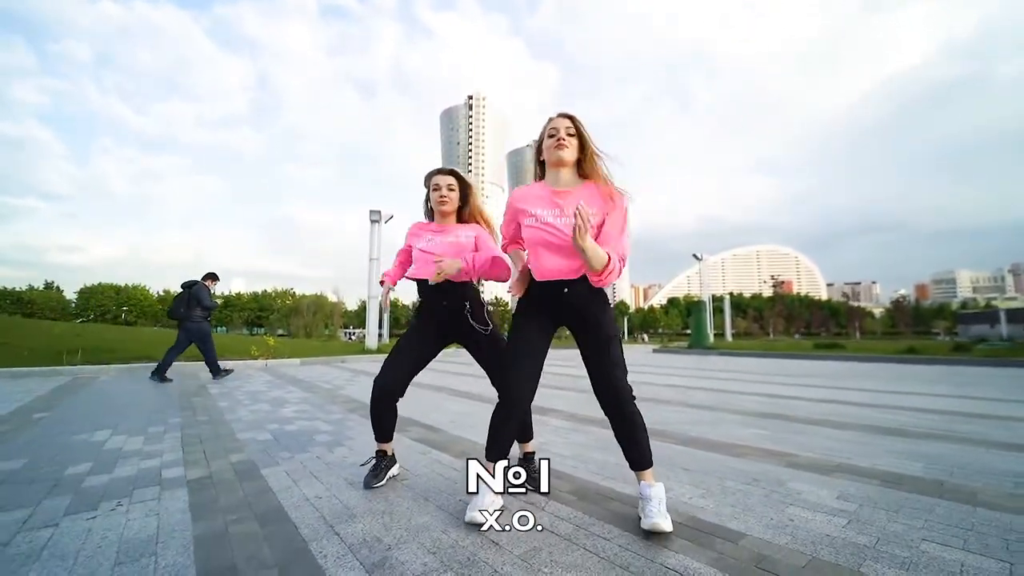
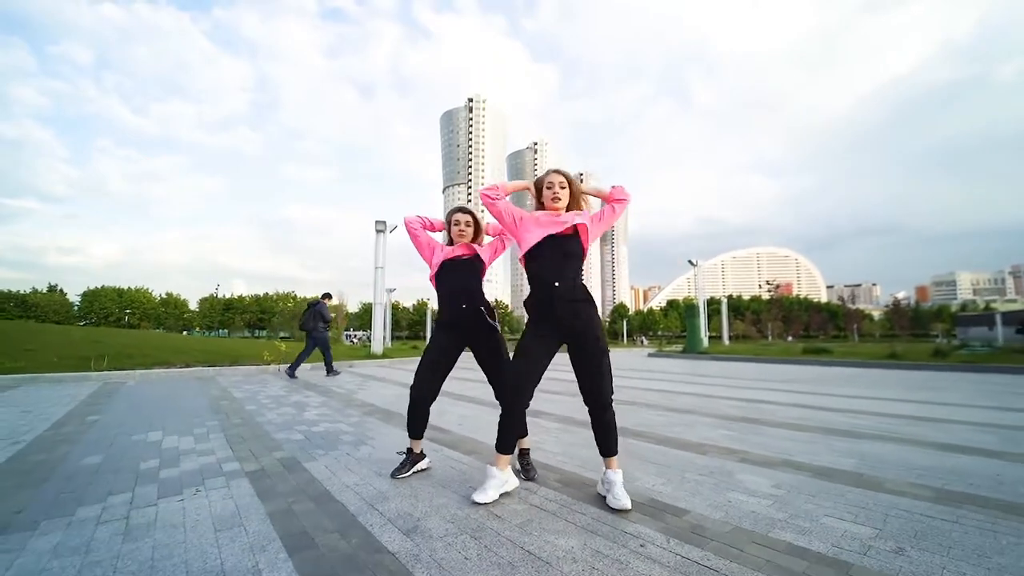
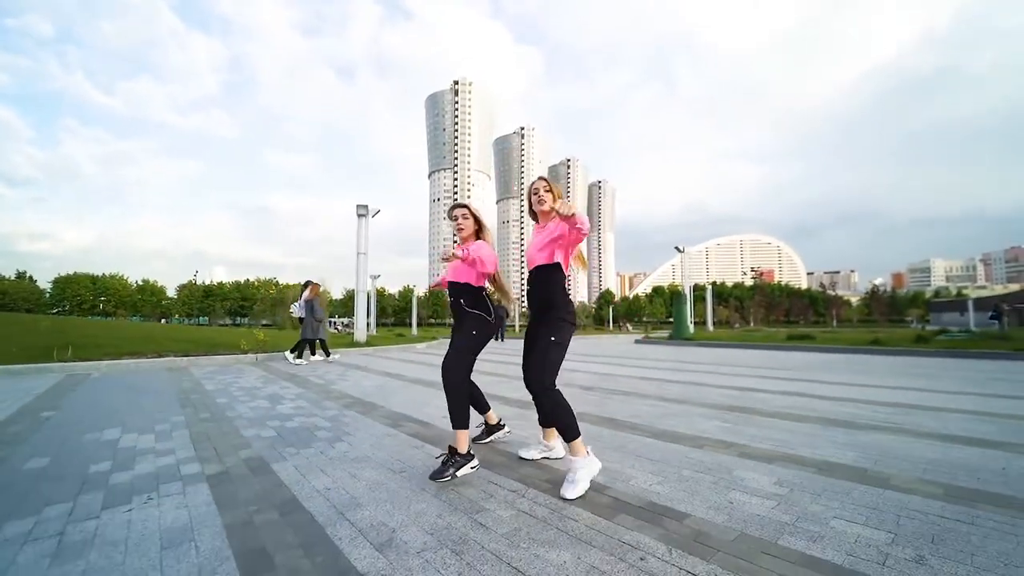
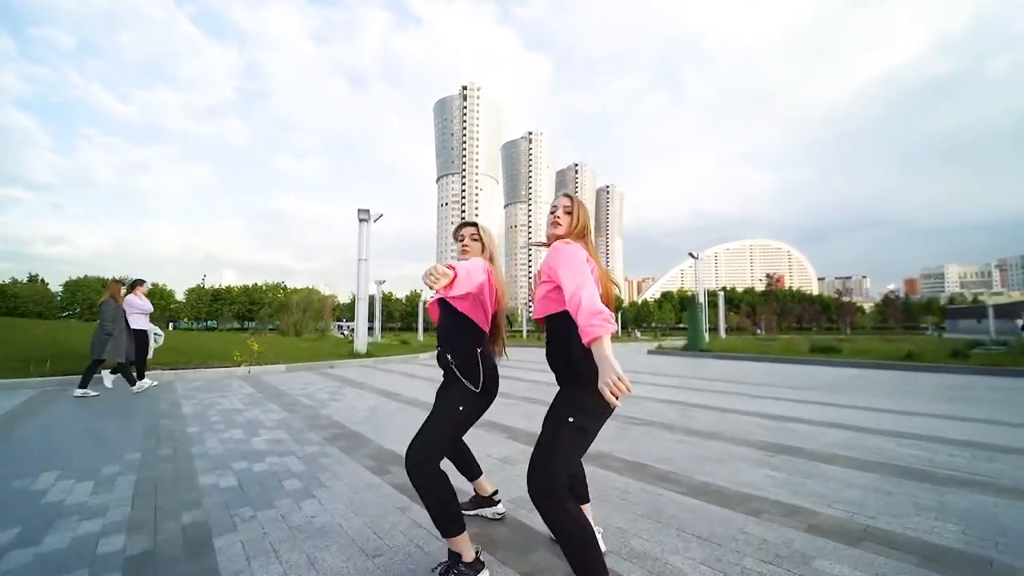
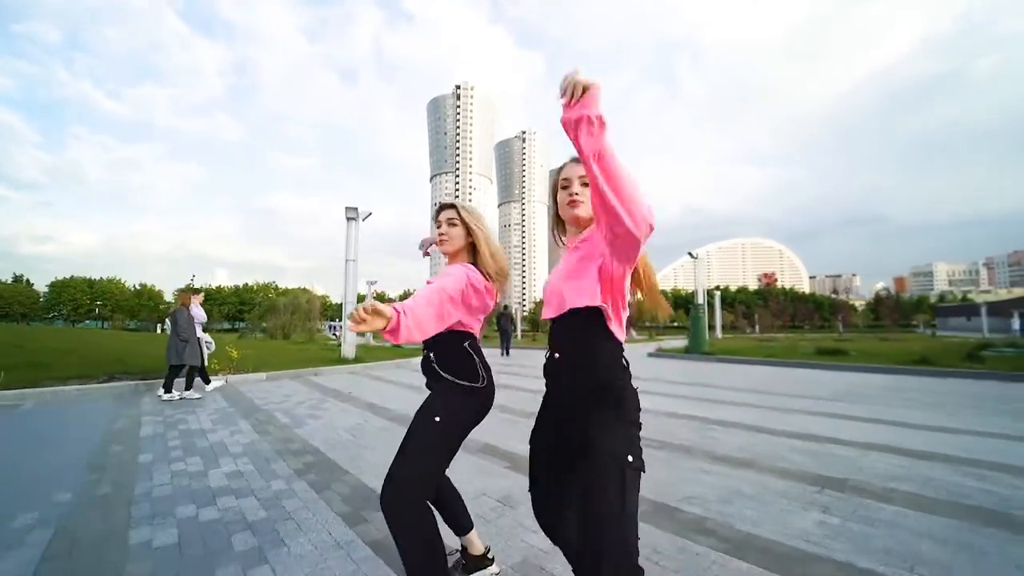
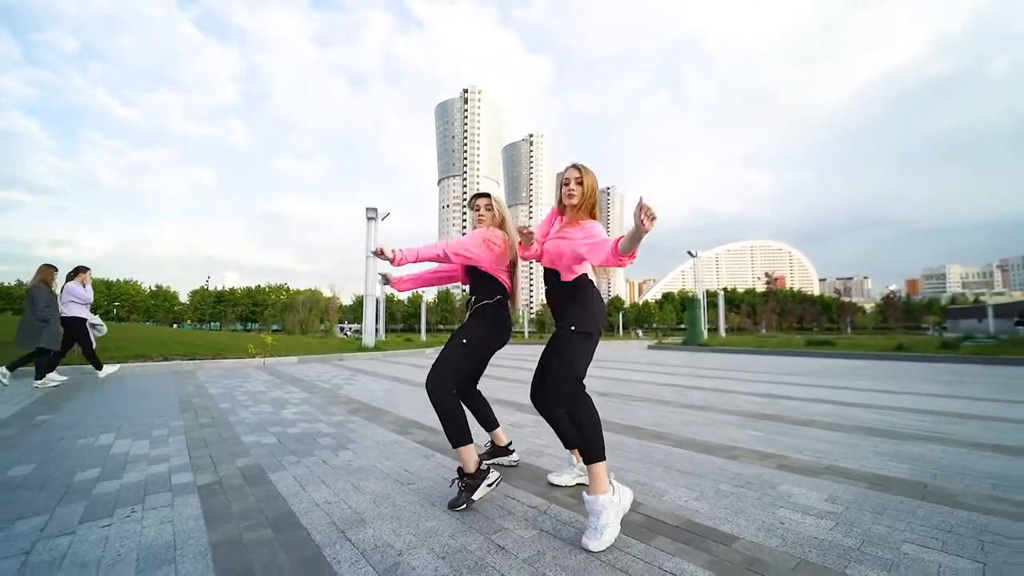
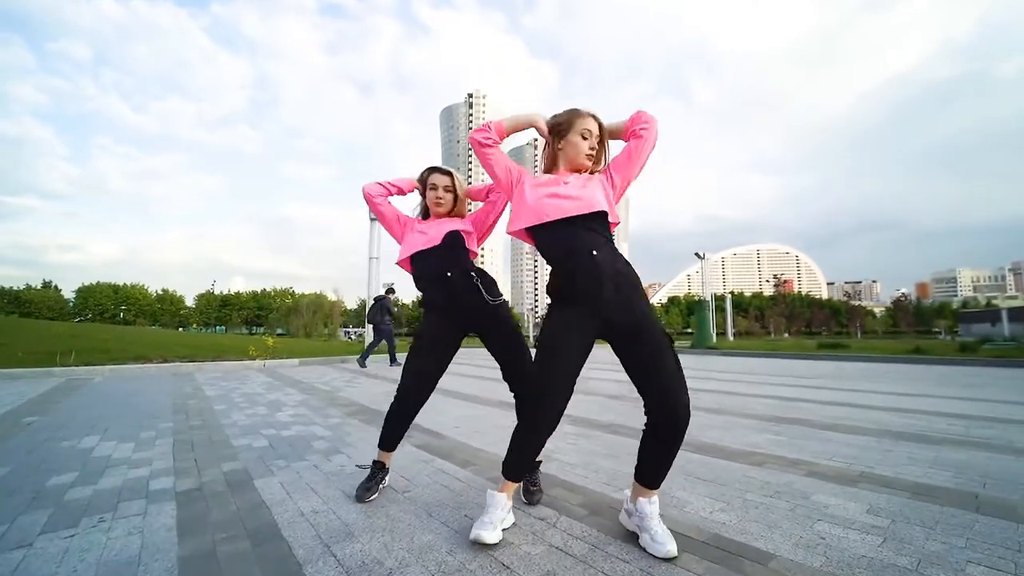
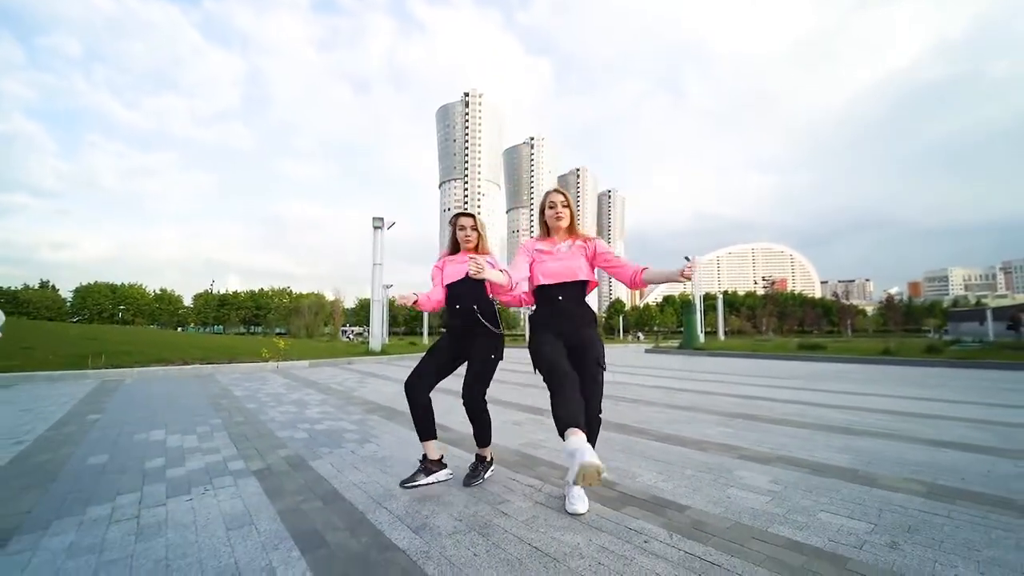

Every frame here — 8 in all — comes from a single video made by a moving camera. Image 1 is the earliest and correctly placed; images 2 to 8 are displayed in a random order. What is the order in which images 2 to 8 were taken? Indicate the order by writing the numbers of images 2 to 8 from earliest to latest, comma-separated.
2, 7, 8, 6, 4, 5, 3
